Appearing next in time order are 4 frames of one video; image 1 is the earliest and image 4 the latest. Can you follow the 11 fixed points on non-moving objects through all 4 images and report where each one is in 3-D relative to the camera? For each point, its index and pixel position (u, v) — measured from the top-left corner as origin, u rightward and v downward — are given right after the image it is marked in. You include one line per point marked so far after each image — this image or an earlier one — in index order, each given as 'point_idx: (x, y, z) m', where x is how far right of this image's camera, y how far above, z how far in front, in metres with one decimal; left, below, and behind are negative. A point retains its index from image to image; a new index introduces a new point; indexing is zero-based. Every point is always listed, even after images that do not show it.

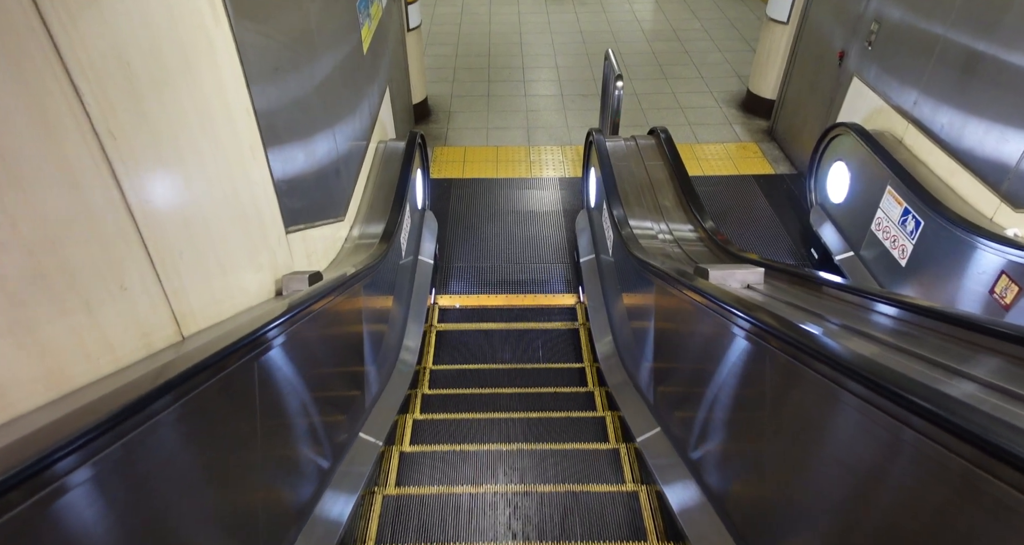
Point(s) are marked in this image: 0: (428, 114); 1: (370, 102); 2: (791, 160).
0: (-0.8, +1.5, +5.9) m
1: (-0.8, +0.9, +3.6) m
2: (+2.1, +0.9, +4.8) m
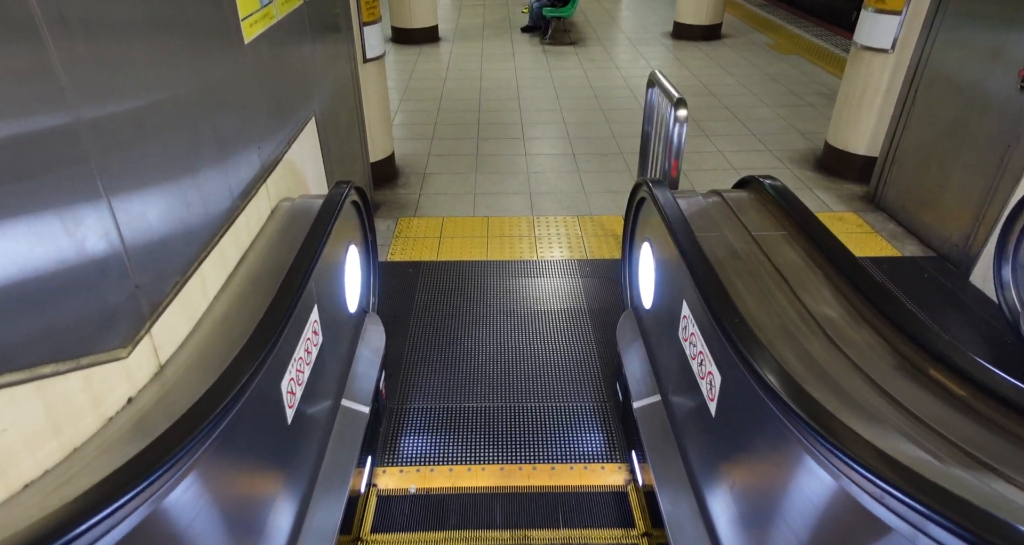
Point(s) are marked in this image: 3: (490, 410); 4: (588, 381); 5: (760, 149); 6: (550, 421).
0: (-0.8, +0.7, +4.4) m
1: (-0.8, +0.5, +2.0) m
2: (+2.1, +0.2, +3.3) m
3: (-0.1, -0.5, +2.5) m
4: (+0.3, -0.4, +2.6) m
5: (+1.8, +0.9, +4.6) m
6: (+0.1, -0.6, +2.4) m
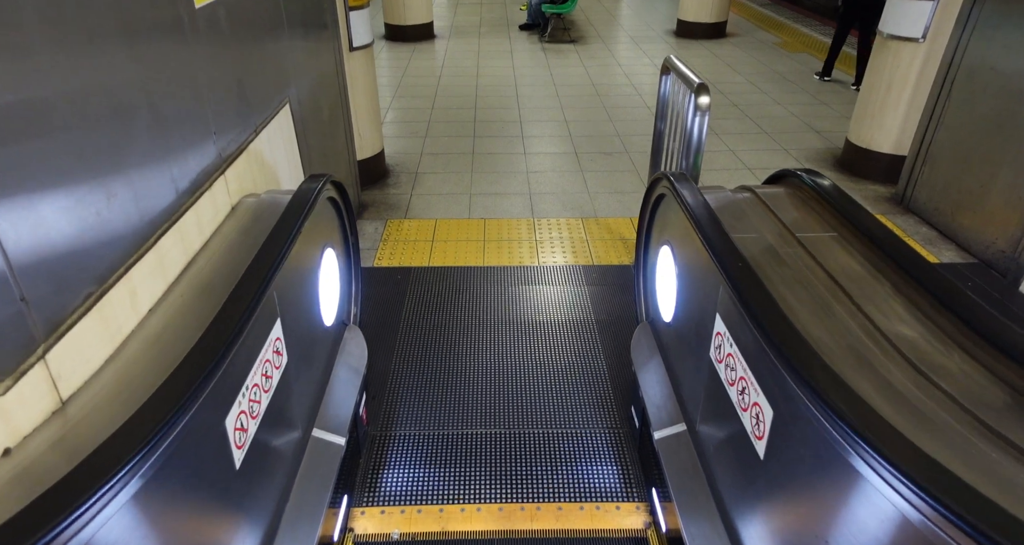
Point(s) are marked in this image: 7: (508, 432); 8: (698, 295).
0: (-0.8, +0.6, +4.1) m
1: (-0.8, +0.4, +1.8) m
2: (+2.1, +0.2, +3.0) m
3: (-0.1, -0.6, +2.2) m
4: (+0.3, -0.5, +2.3) m
5: (+1.8, +0.8, +4.3) m
6: (+0.1, -0.6, +2.1) m
7: (0.0, -0.6, +2.2) m
8: (+0.5, -0.1, +1.8) m
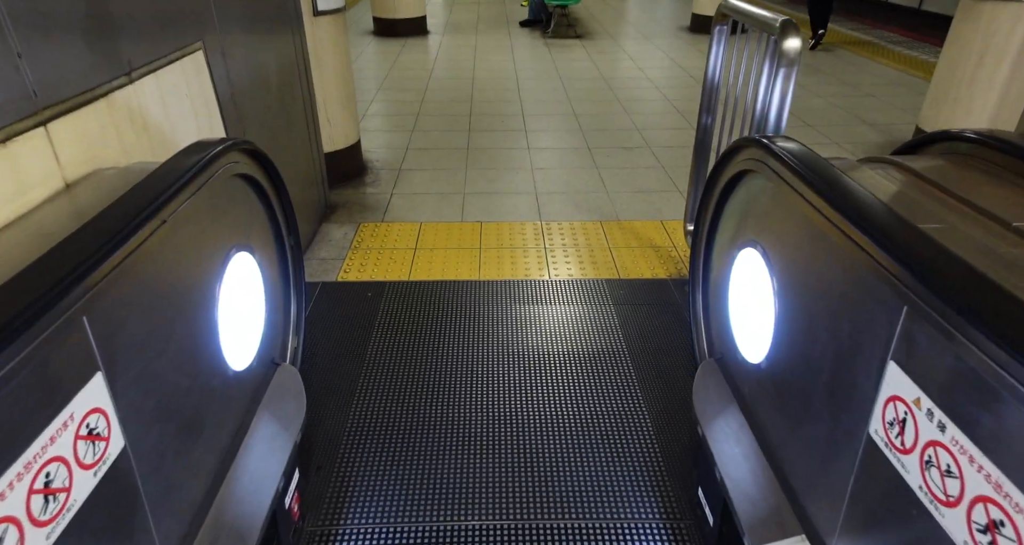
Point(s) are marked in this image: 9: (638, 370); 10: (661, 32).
0: (-0.8, +0.5, +3.5) m
1: (-0.8, +0.4, +1.1) m
2: (+2.1, +0.1, +2.3) m
3: (-0.1, -0.6, +1.5) m
4: (+0.3, -0.5, +1.6) m
5: (+1.8, +0.7, +3.6) m
6: (+0.2, -0.6, +1.4) m
7: (0.0, -0.6, +1.5) m
8: (+0.5, -0.1, +1.1) m
9: (+0.4, -0.3, +1.9) m
10: (+1.6, +2.7, +7.0) m
